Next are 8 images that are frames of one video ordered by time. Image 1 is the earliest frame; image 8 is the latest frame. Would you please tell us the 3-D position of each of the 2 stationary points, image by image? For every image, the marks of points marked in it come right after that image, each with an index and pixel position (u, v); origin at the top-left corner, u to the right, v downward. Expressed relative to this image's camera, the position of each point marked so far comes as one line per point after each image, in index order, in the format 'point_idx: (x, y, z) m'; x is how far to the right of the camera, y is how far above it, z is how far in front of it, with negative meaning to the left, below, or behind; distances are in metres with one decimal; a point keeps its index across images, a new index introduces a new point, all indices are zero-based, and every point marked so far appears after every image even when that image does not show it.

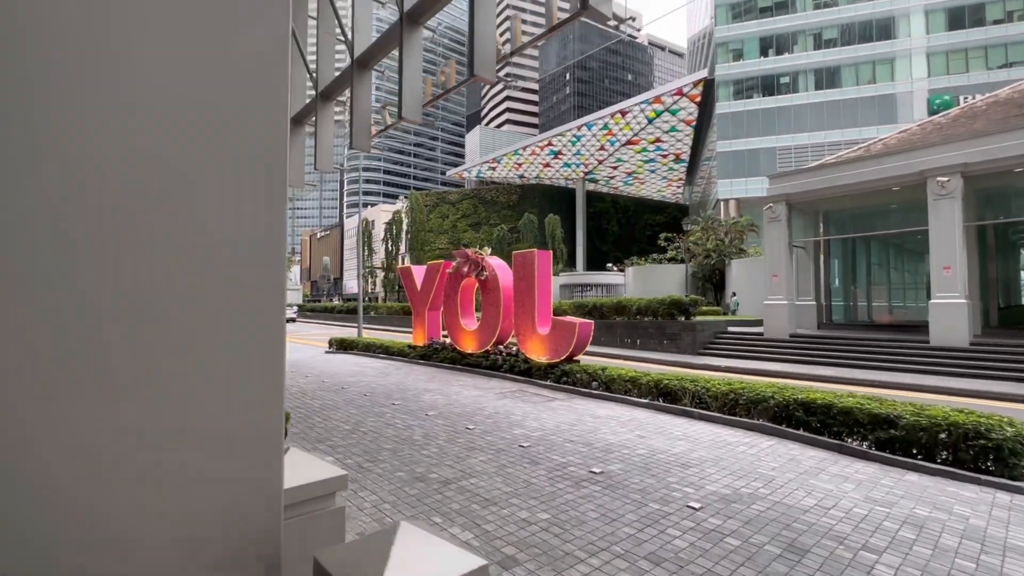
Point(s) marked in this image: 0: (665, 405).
0: (+2.7, -2.0, +8.1) m
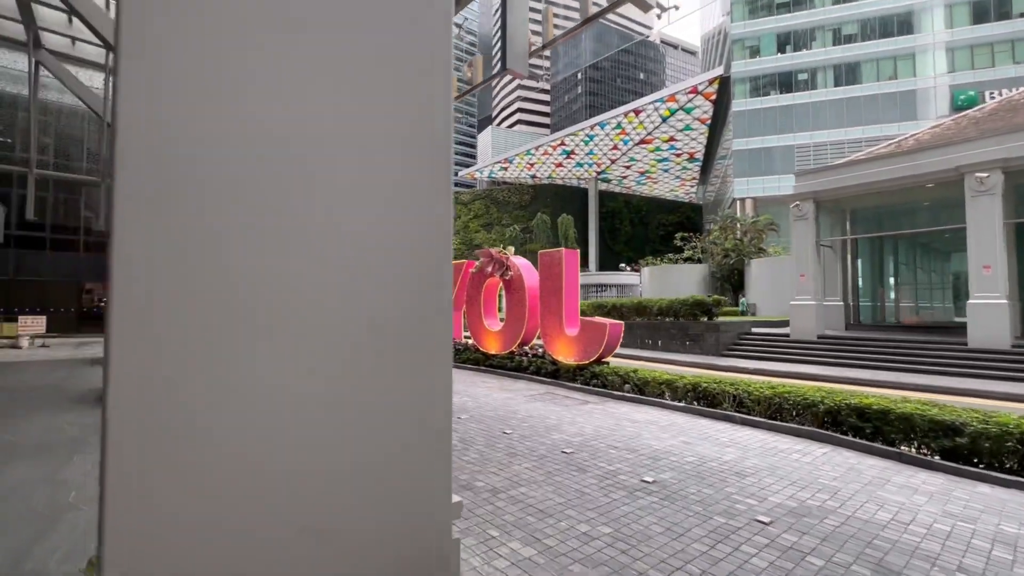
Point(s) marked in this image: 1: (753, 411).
0: (+3.2, -2.0, +7.8) m
1: (+3.8, -2.0, +7.4) m
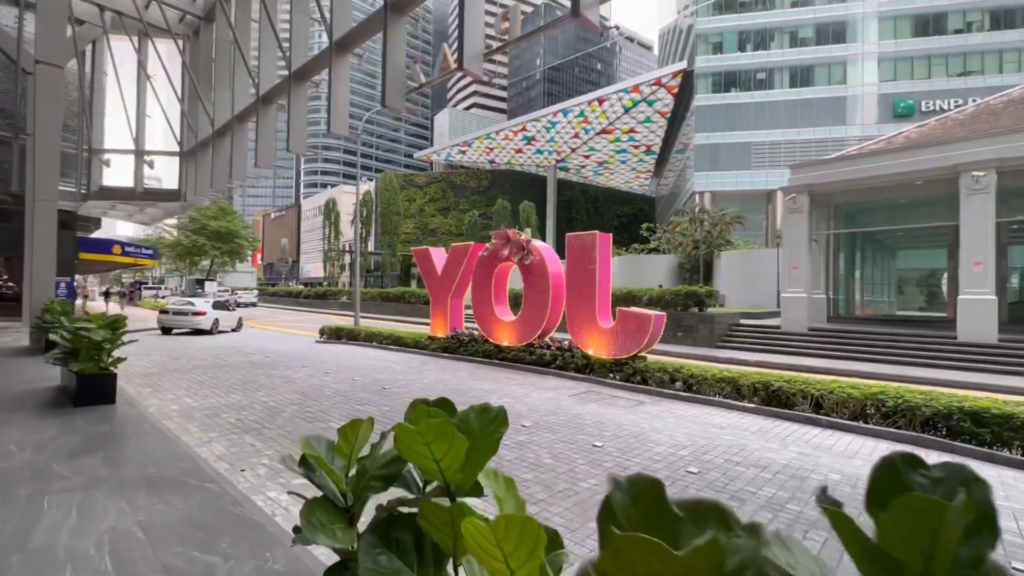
0: (+4.0, -1.9, +7.1) m
1: (+4.7, -1.8, +6.8) m
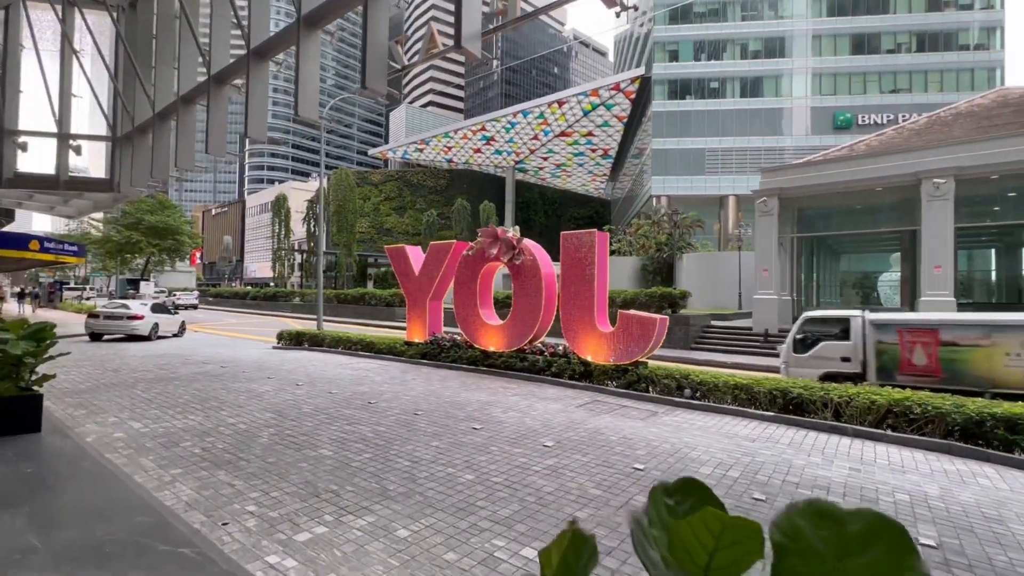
0: (+4.1, -1.9, +6.8) m
1: (+4.8, -1.9, +6.5) m
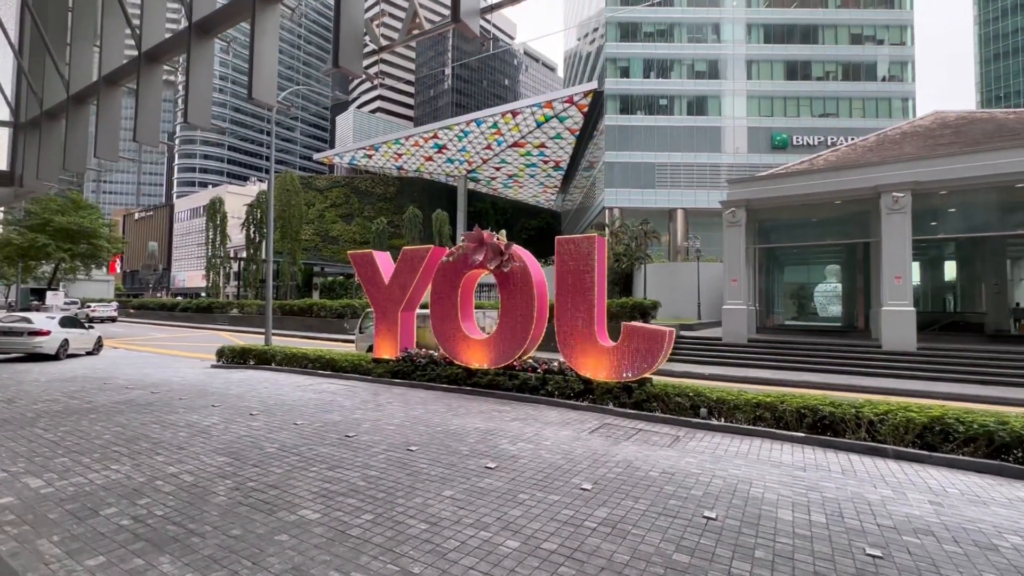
0: (+4.3, -2.0, +6.2) m
1: (+4.9, -2.0, +6.0) m
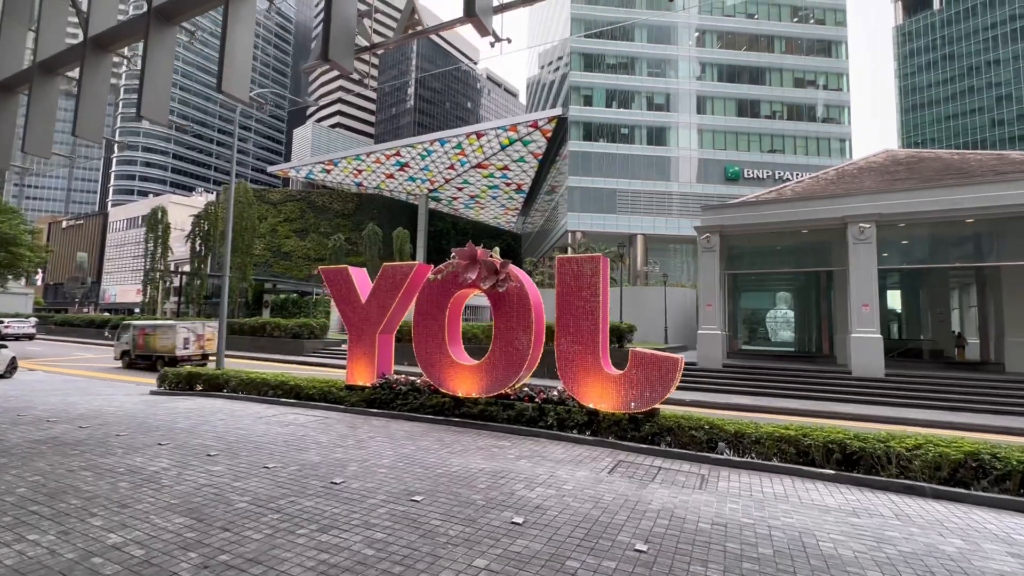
0: (+4.4, -2.4, +5.9) m
1: (+5.1, -2.3, +5.7) m
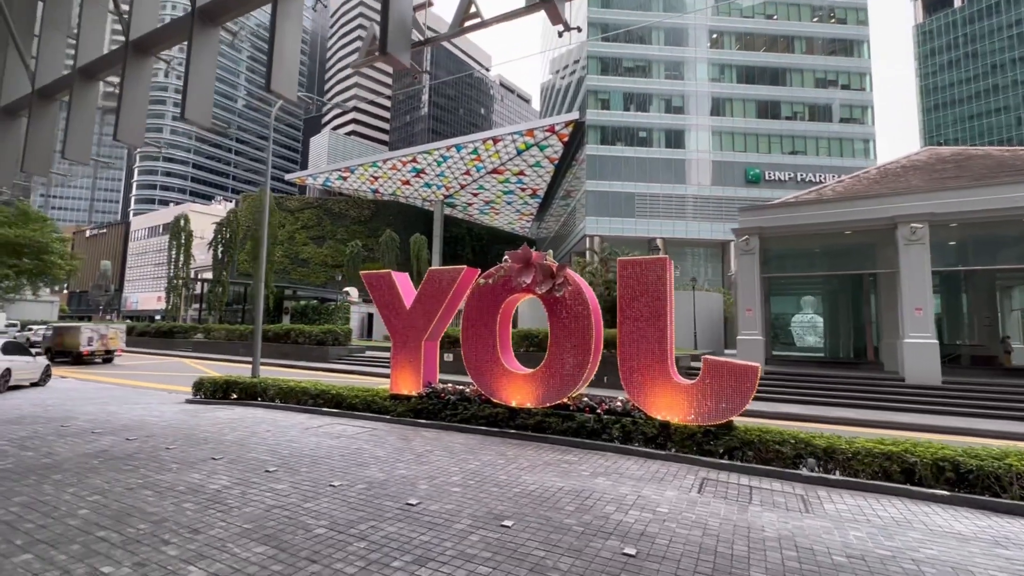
0: (+5.3, -2.4, +5.3) m
1: (+6.0, -2.4, +5.1) m
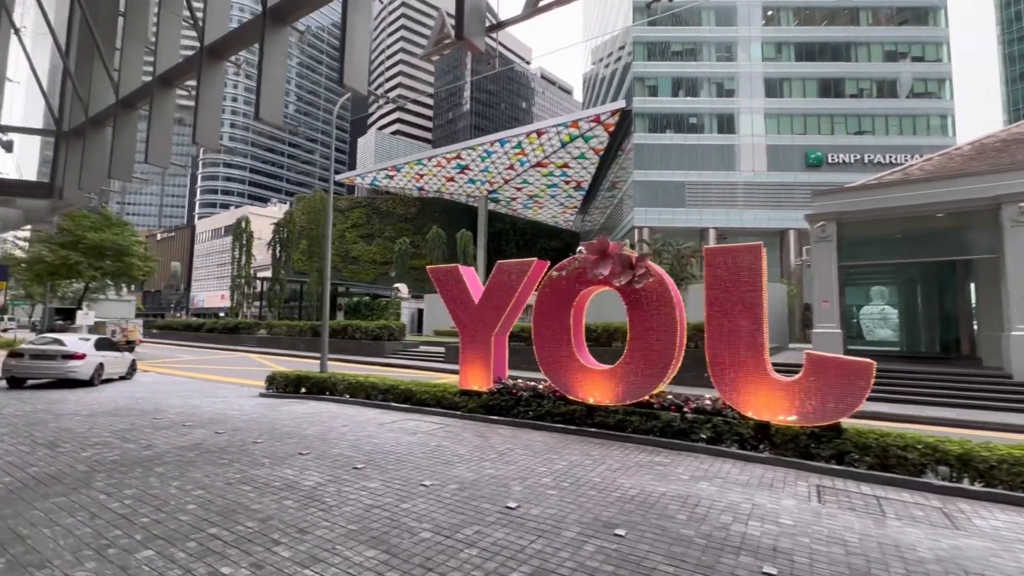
0: (+6.4, -2.2, +4.5) m
1: (+7.0, -2.2, +4.3) m
